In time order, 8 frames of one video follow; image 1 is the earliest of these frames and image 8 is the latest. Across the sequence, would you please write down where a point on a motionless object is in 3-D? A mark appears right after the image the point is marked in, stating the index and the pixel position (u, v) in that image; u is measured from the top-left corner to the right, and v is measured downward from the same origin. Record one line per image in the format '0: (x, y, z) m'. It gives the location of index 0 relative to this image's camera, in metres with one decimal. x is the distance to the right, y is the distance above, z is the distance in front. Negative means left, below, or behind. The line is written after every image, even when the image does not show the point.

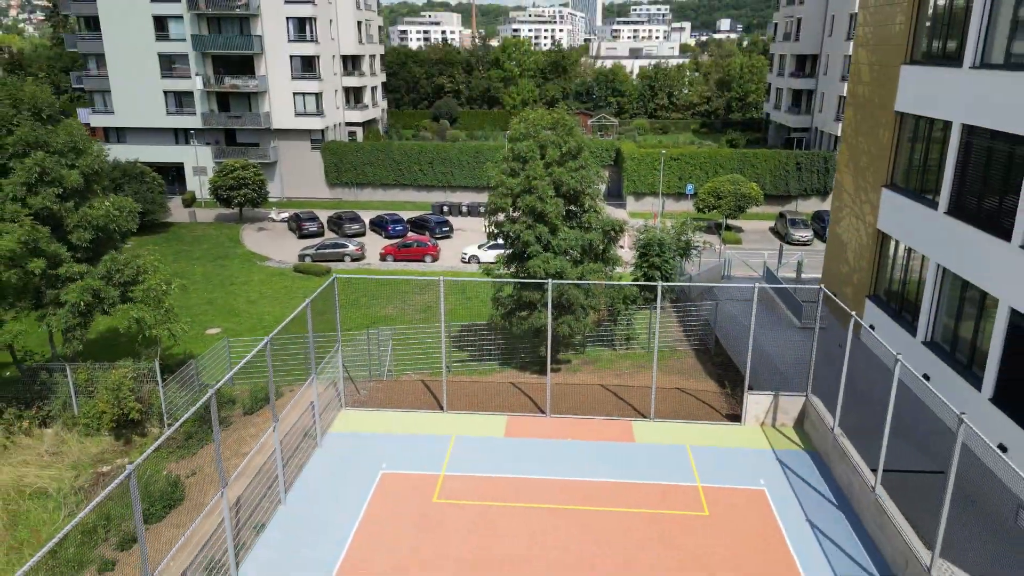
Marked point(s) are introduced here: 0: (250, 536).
0: (-3.5, -3.3, +10.9) m
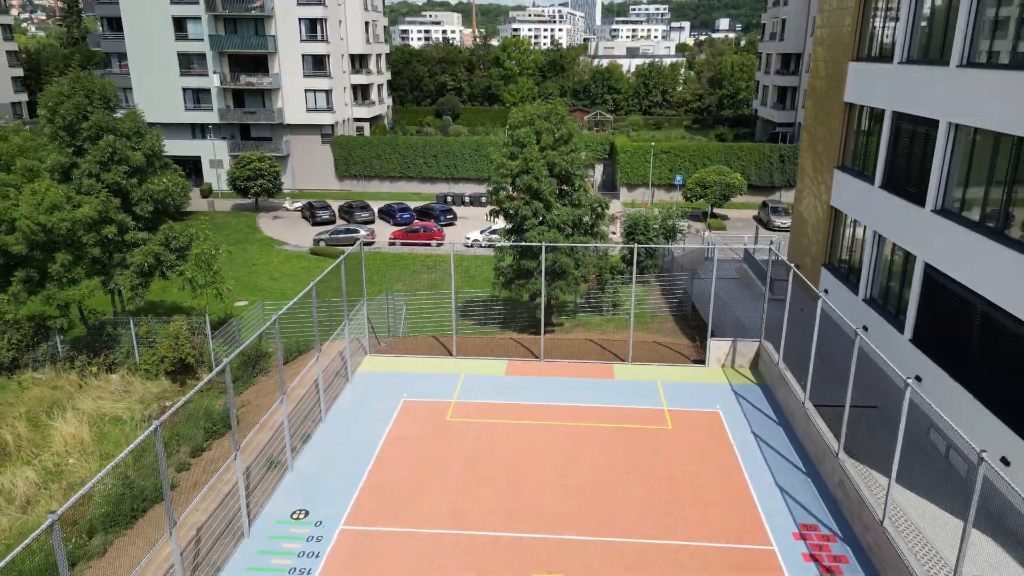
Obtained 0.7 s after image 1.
0: (-3.5, -2.5, +13.4) m
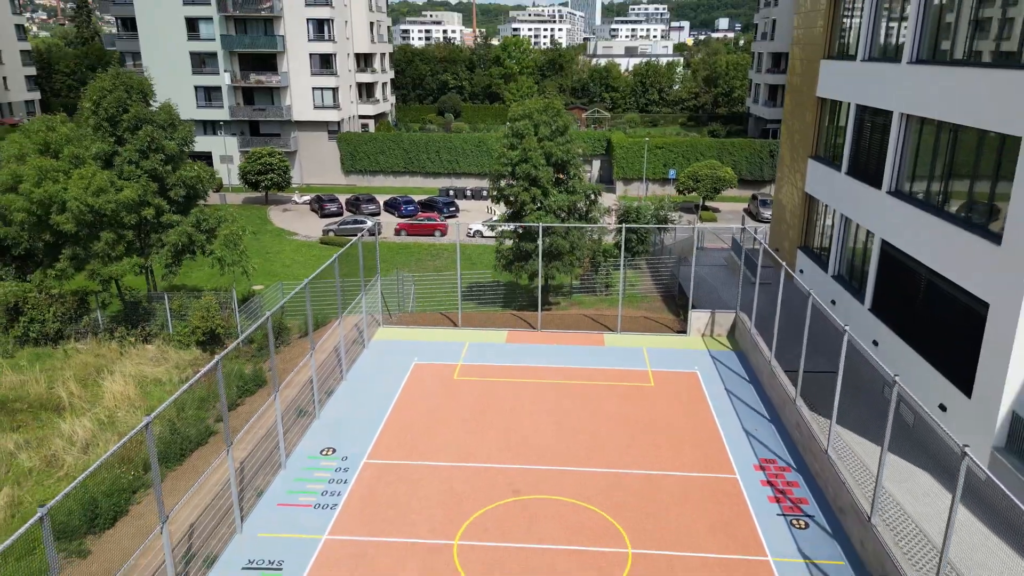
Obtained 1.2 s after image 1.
0: (-3.5, -2.0, +15.1) m
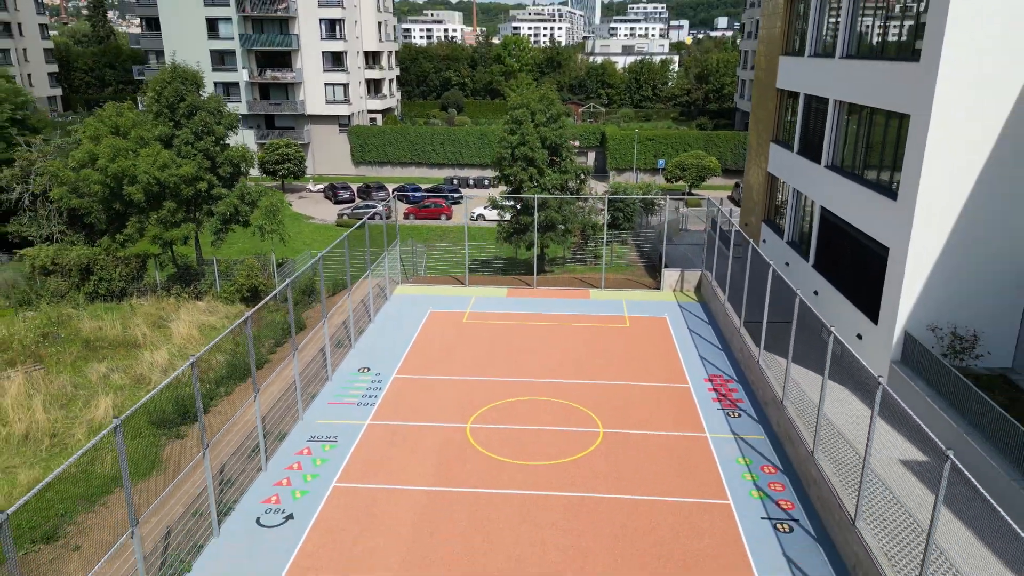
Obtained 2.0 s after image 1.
0: (-3.5, -1.0, +18.2) m
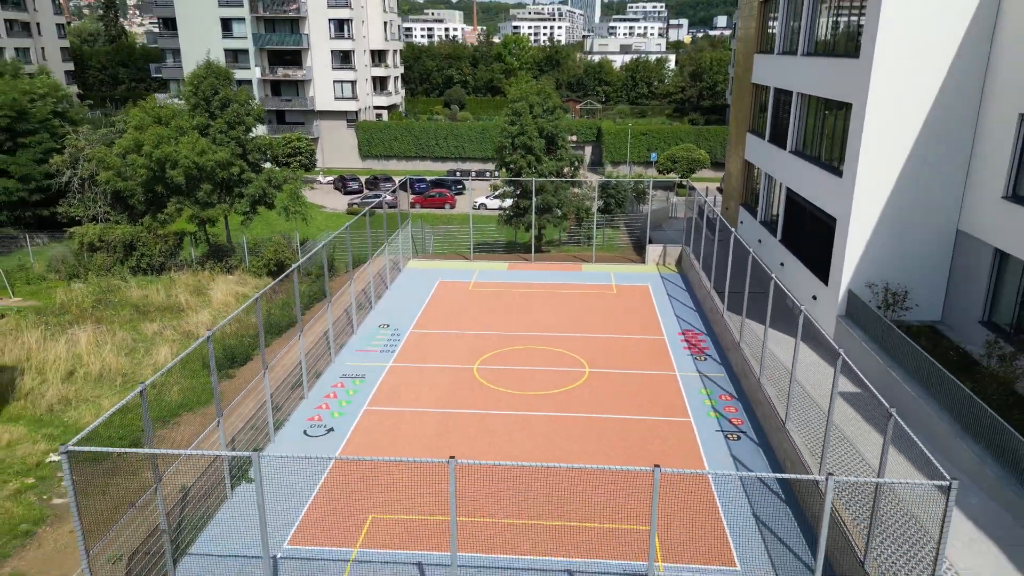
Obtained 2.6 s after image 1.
0: (-3.5, -0.3, +20.6) m
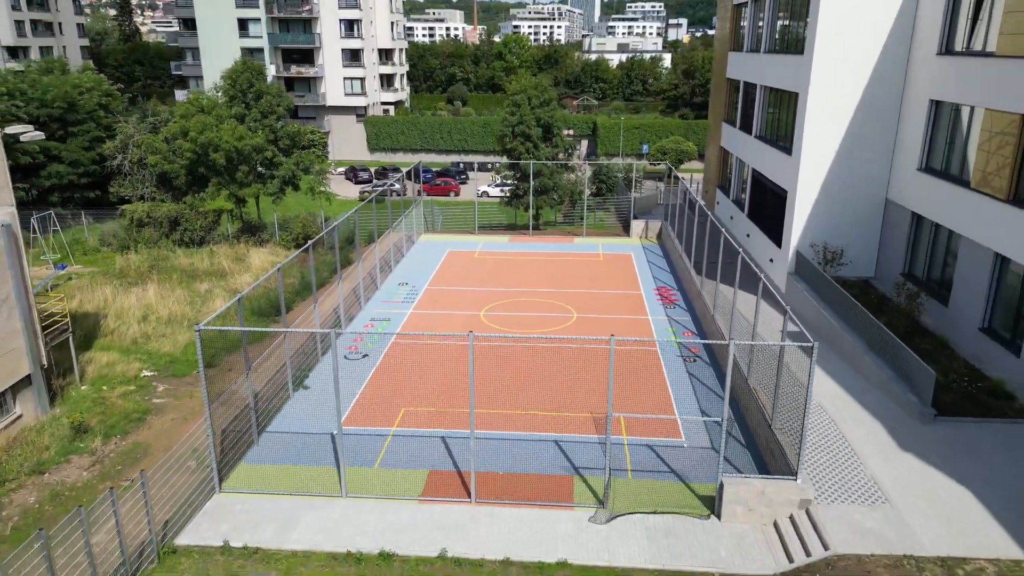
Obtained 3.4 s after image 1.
0: (-3.5, +0.7, +23.7) m
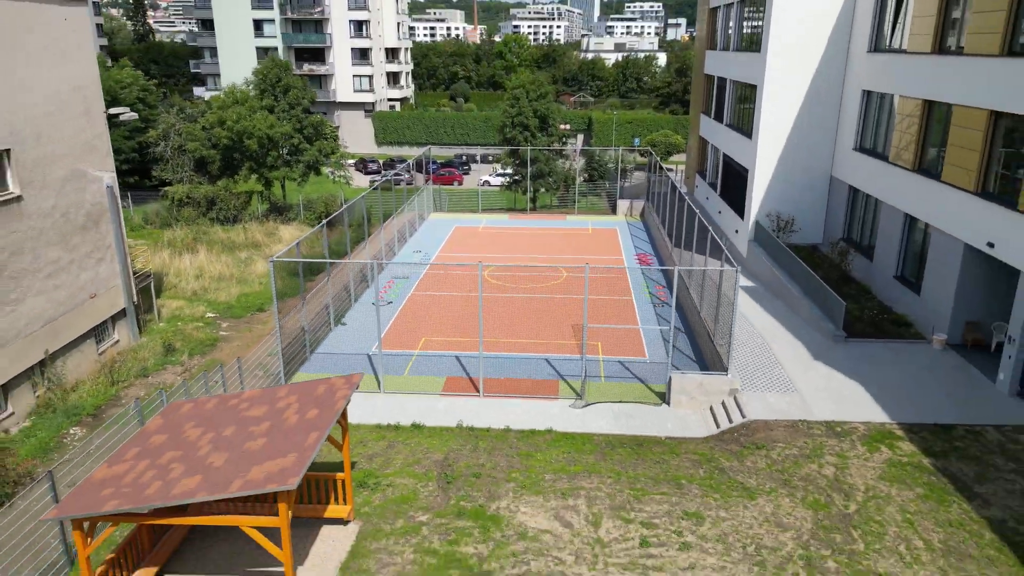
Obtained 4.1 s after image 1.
0: (-3.5, +1.7, +27.1) m
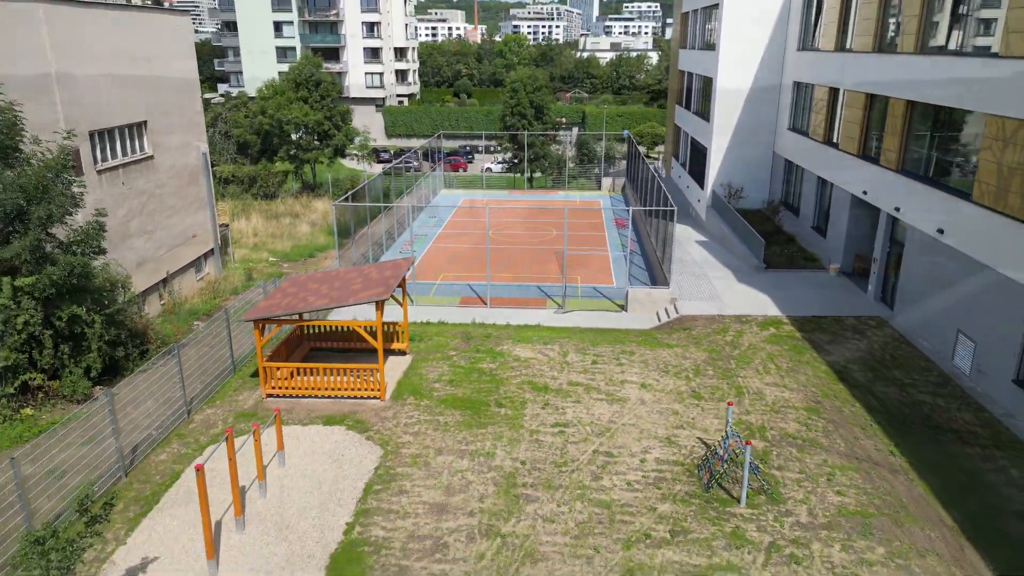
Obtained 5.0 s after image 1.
0: (-3.5, +3.2, +32.1) m
